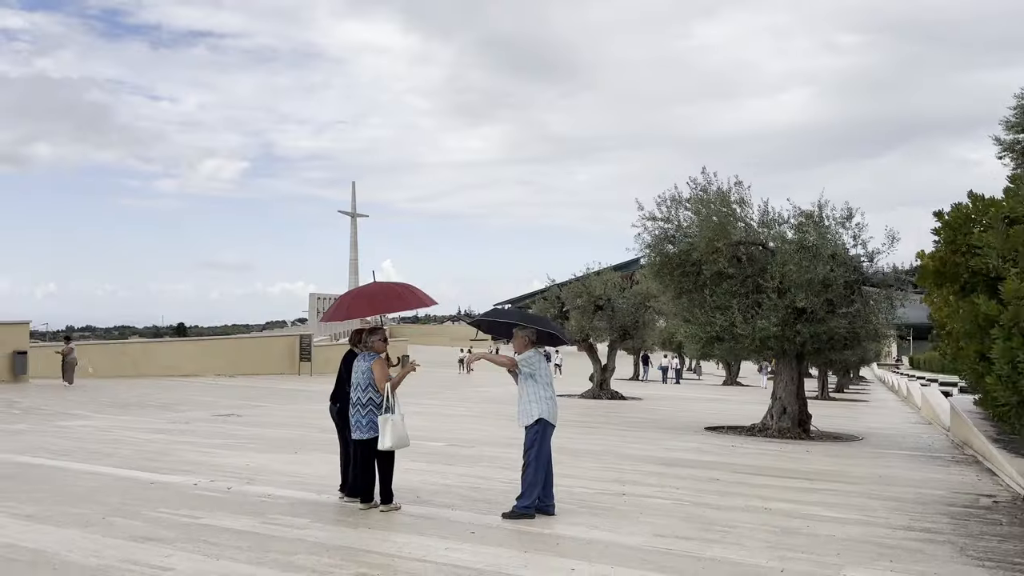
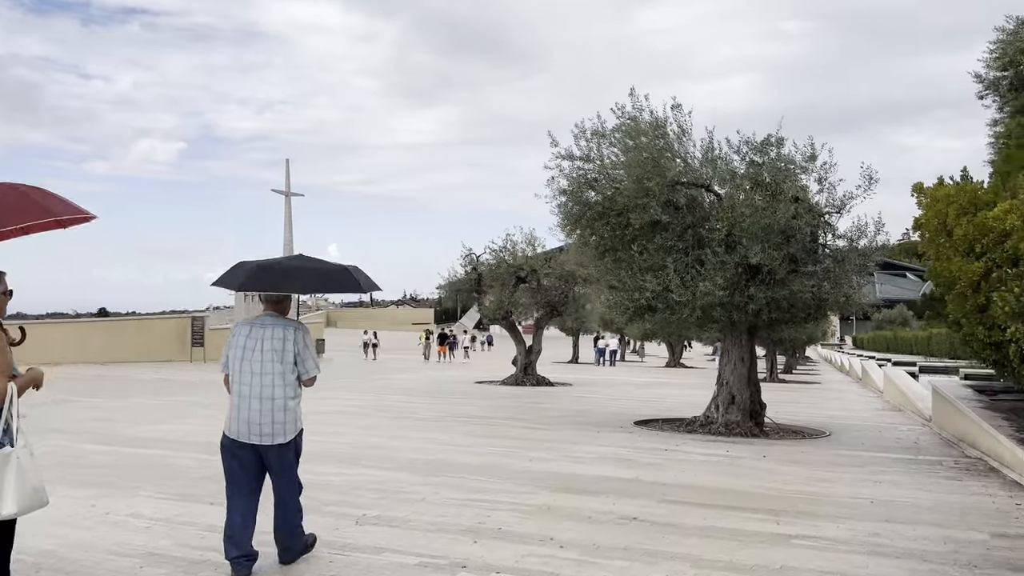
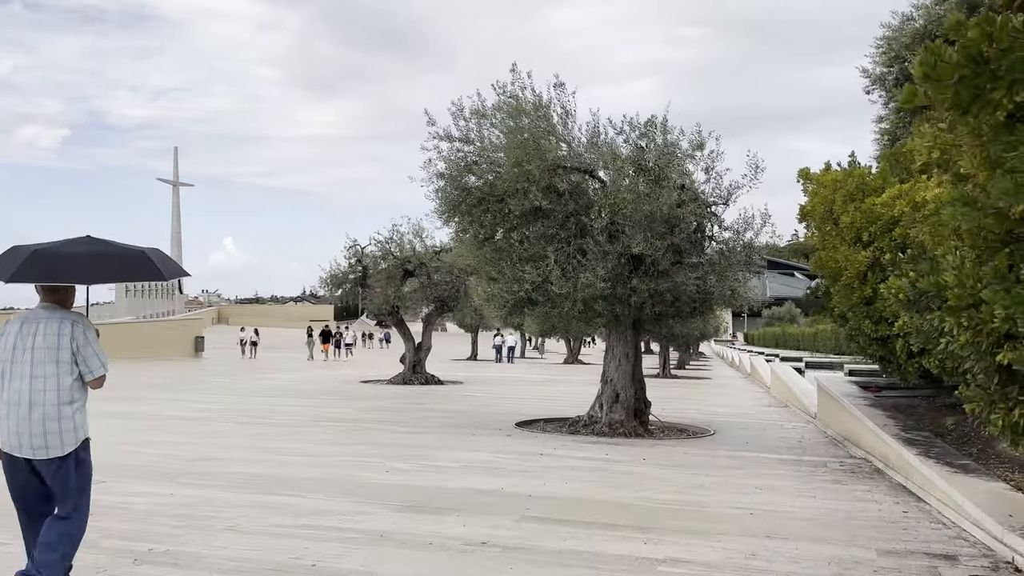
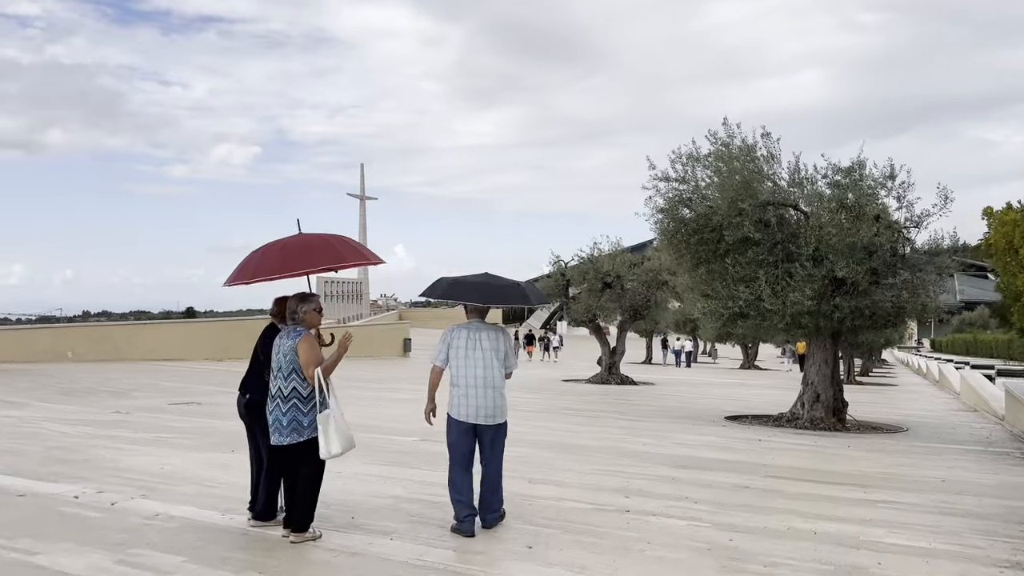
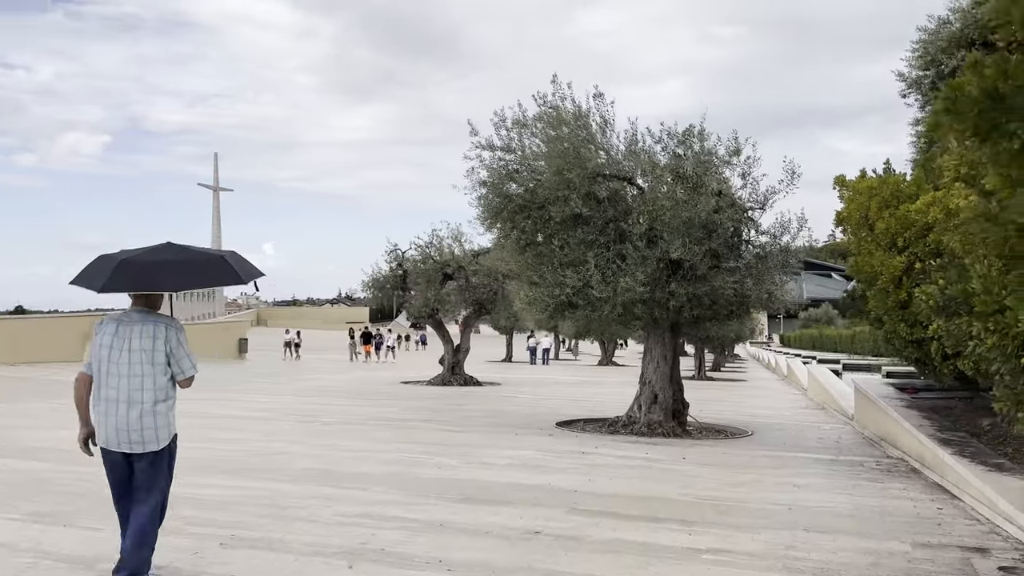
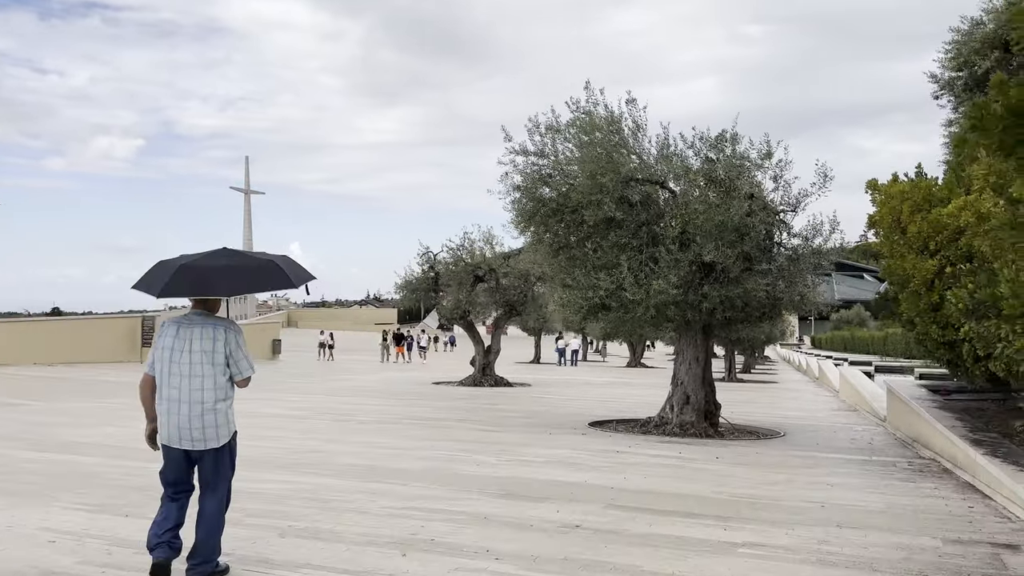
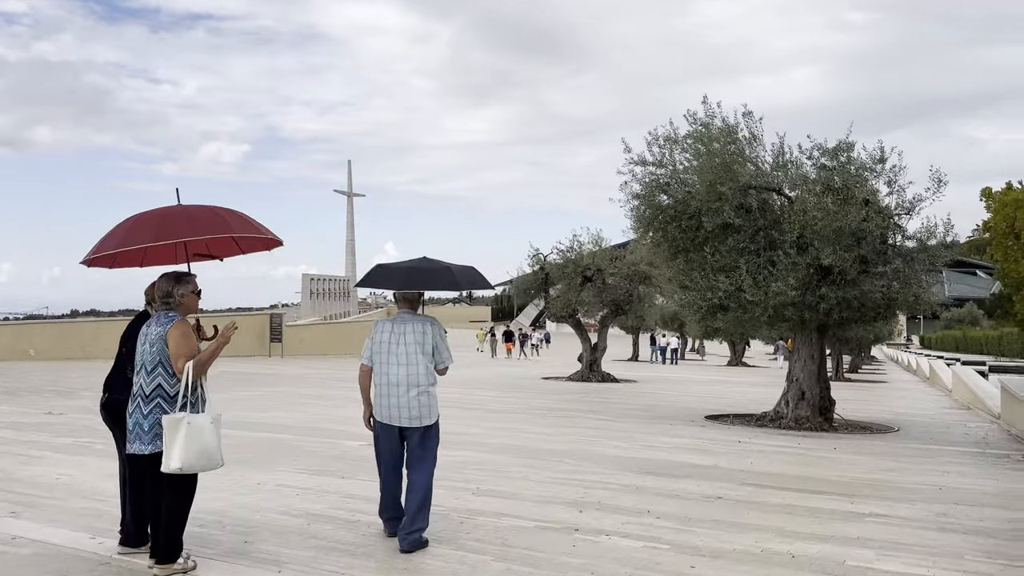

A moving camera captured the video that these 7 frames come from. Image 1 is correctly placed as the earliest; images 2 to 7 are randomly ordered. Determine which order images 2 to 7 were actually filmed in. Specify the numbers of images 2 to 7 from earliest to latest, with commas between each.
4, 7, 2, 6, 5, 3
